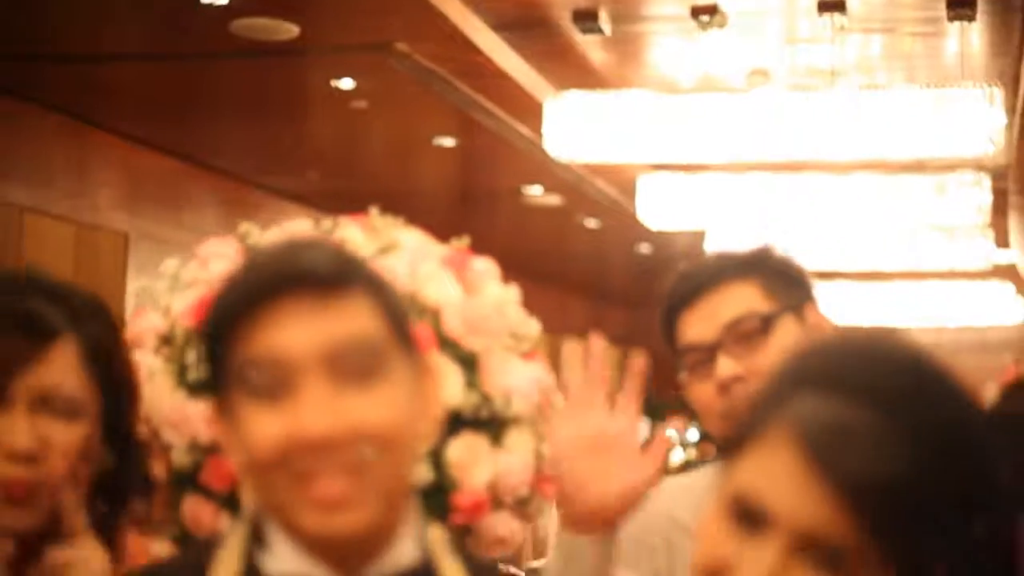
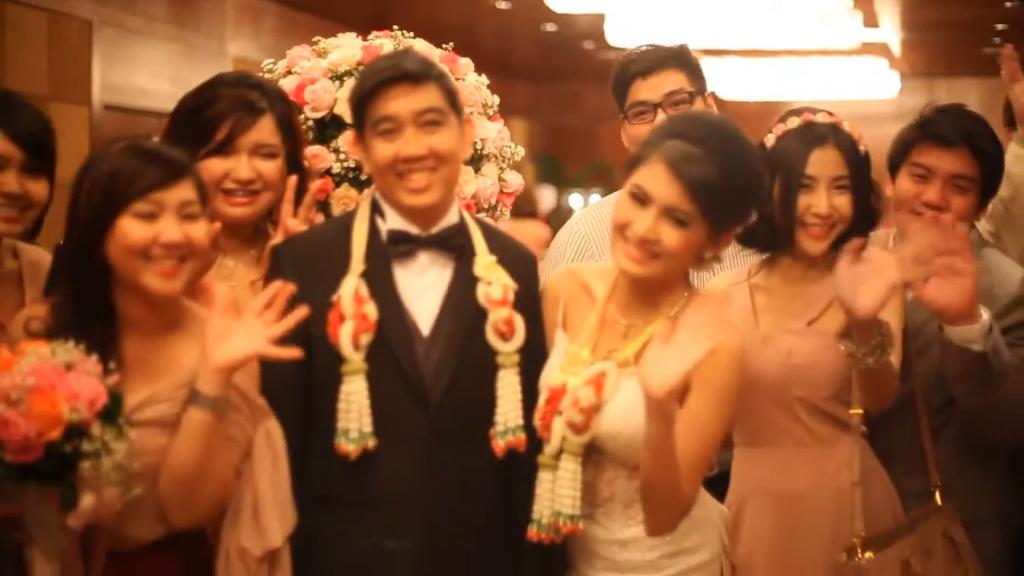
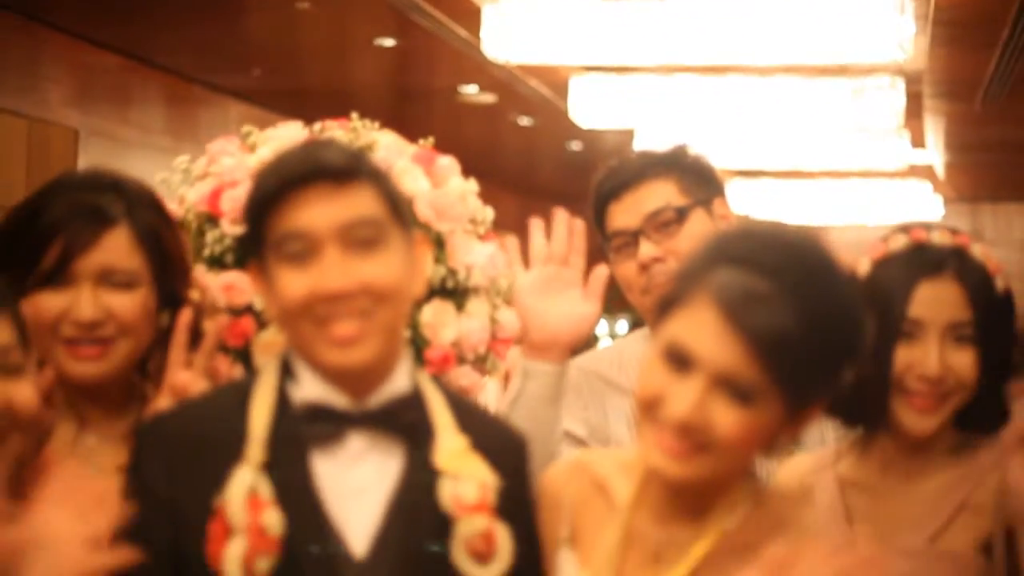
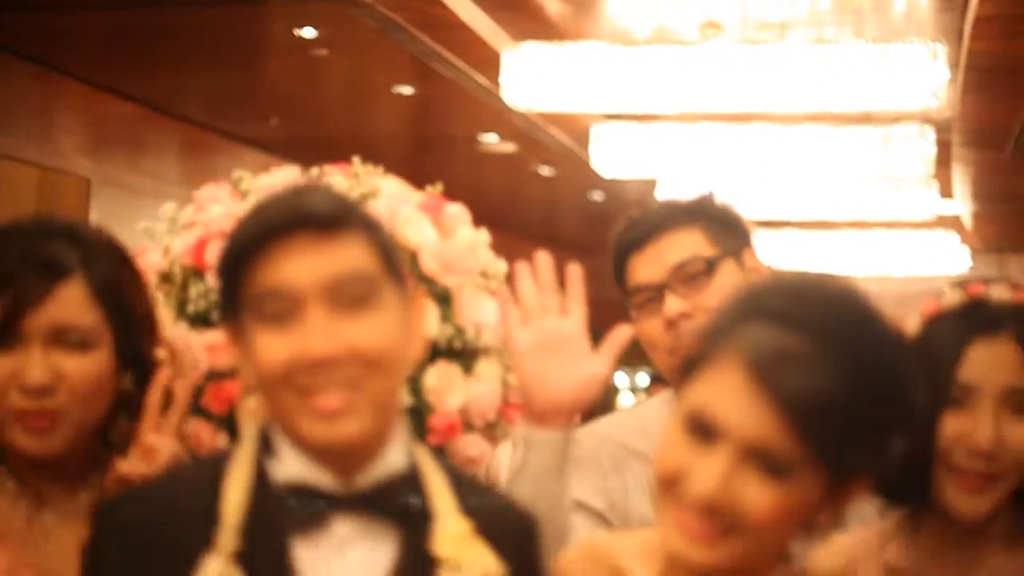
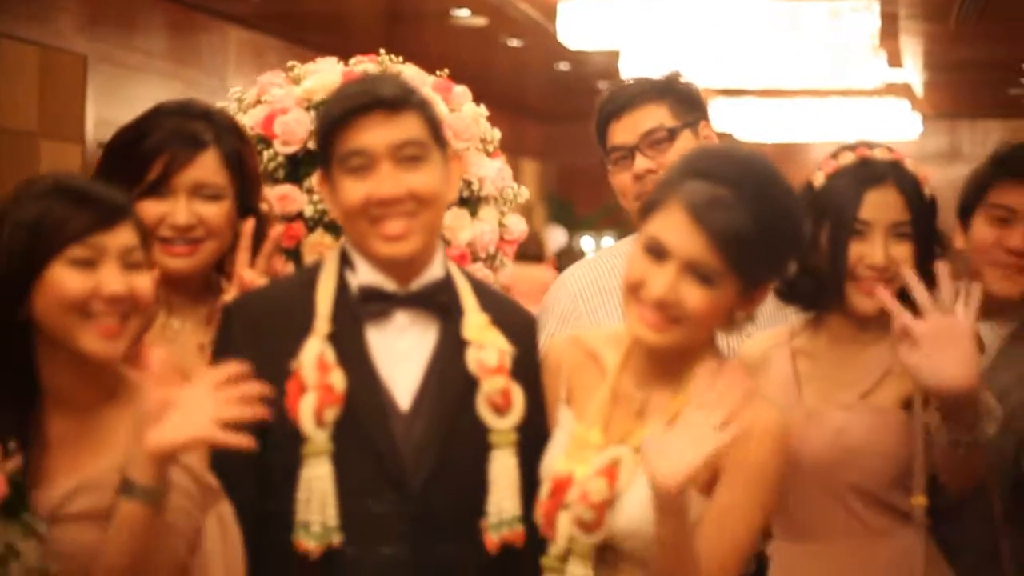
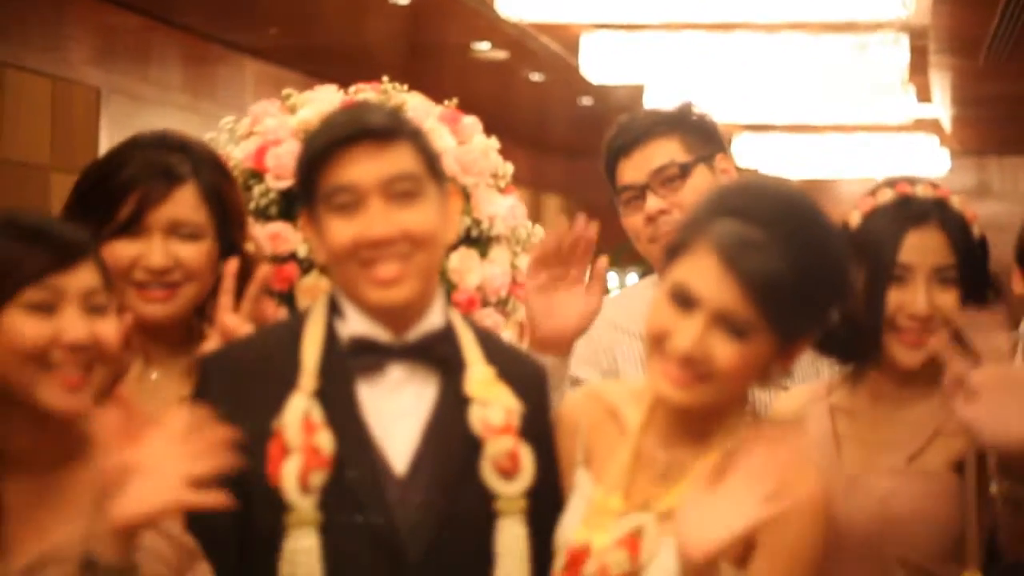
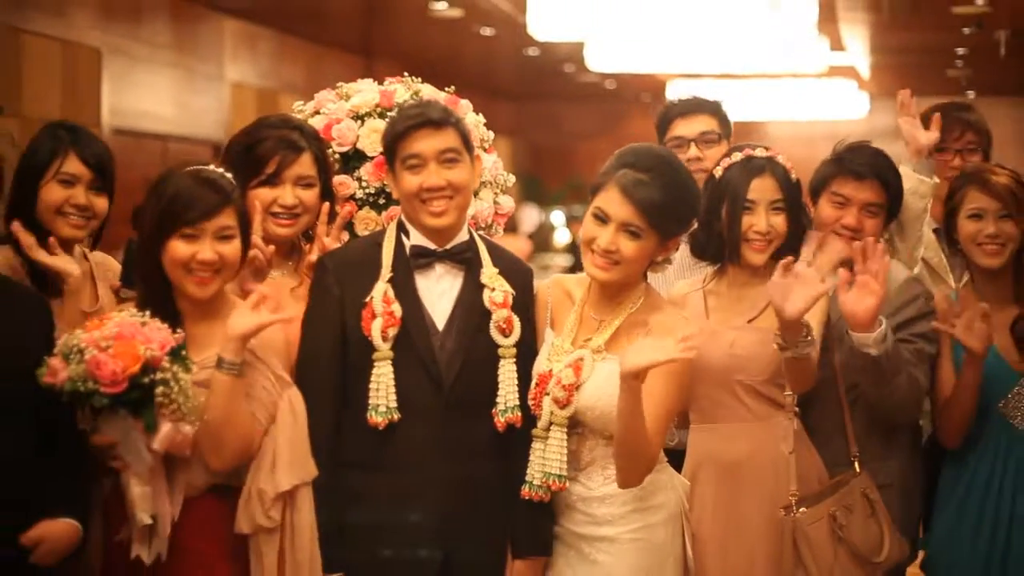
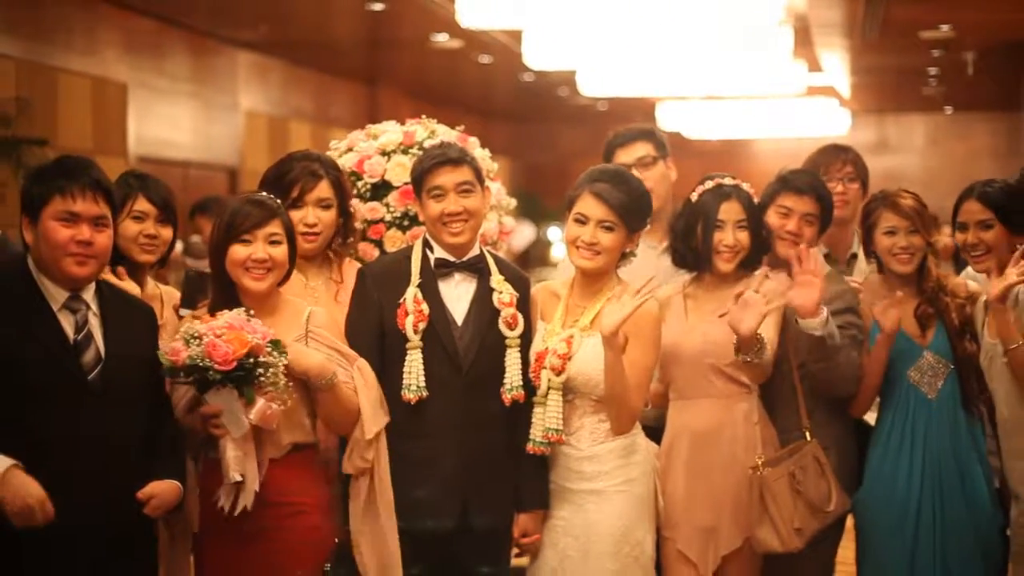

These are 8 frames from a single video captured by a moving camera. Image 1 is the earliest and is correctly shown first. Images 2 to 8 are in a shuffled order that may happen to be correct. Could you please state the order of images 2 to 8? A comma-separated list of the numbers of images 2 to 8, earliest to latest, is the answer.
4, 3, 6, 5, 2, 7, 8
